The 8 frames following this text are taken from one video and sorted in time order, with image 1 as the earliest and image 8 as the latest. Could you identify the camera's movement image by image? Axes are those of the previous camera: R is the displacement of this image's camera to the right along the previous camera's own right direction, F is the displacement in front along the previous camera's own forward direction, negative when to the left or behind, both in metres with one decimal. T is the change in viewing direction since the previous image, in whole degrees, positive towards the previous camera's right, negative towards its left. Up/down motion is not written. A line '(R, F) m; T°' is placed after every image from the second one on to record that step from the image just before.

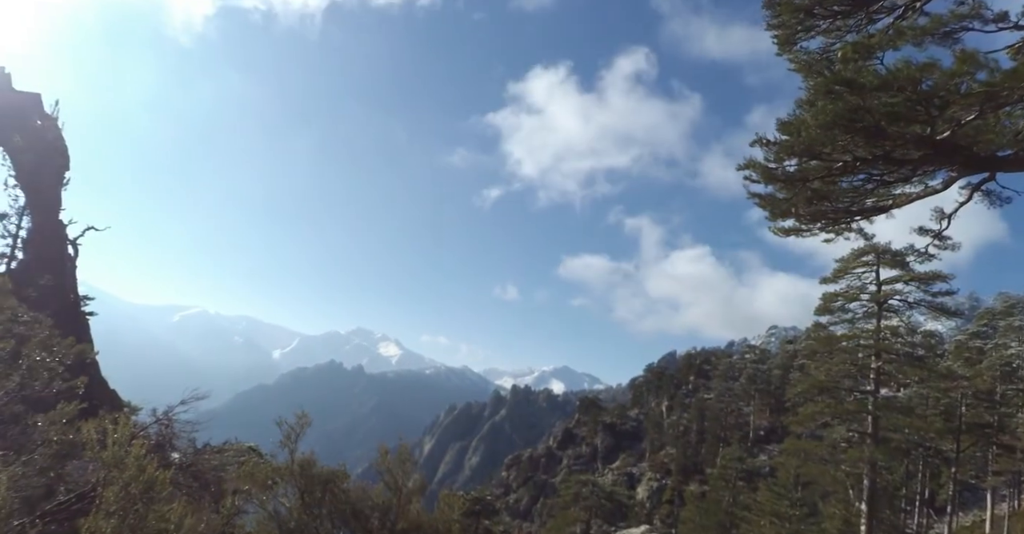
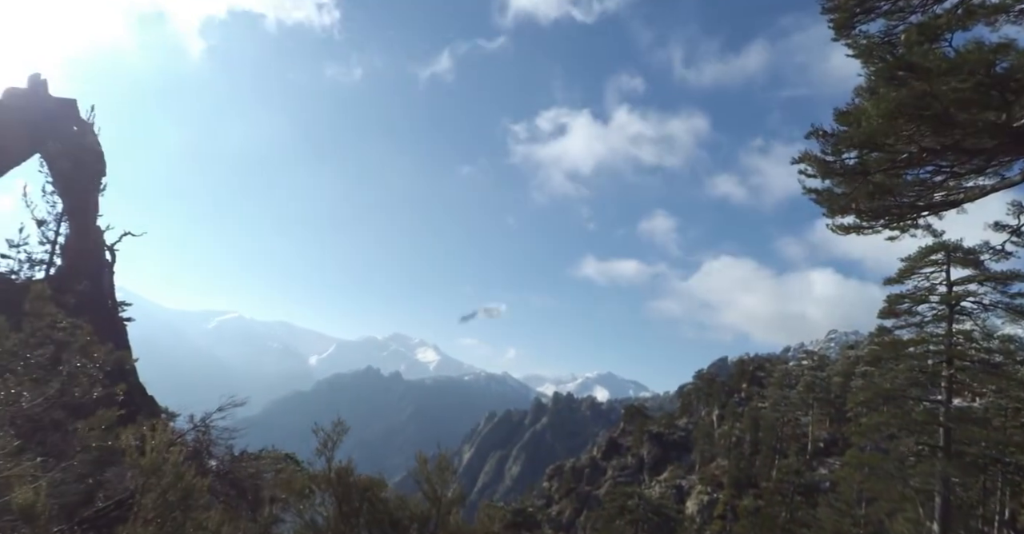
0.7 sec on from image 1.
(+0.1, +0.6) m; -4°
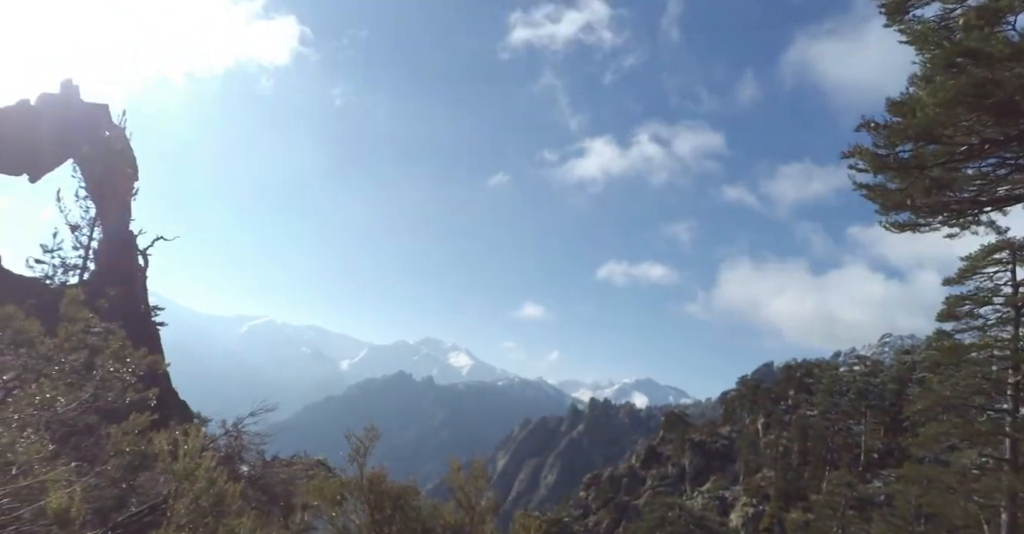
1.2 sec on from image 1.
(+0.1, +0.4) m; -3°
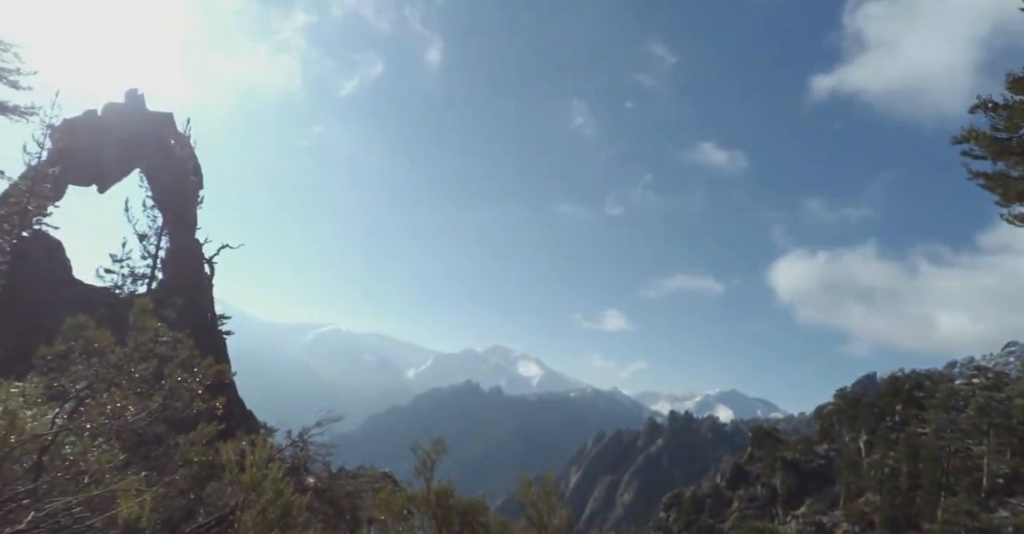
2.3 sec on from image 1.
(+0.1, +0.8) m; -6°
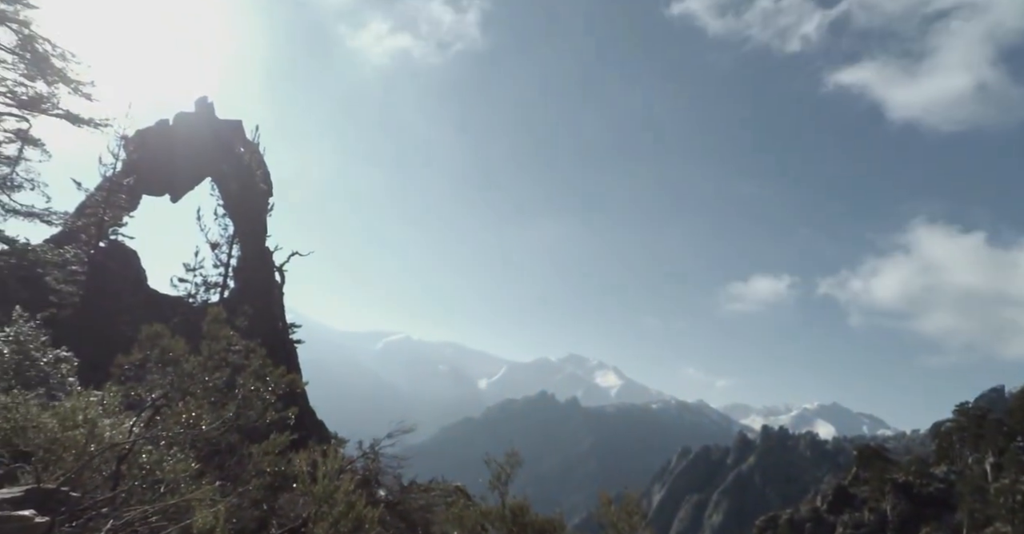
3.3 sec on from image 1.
(0.0, +0.7) m; -7°
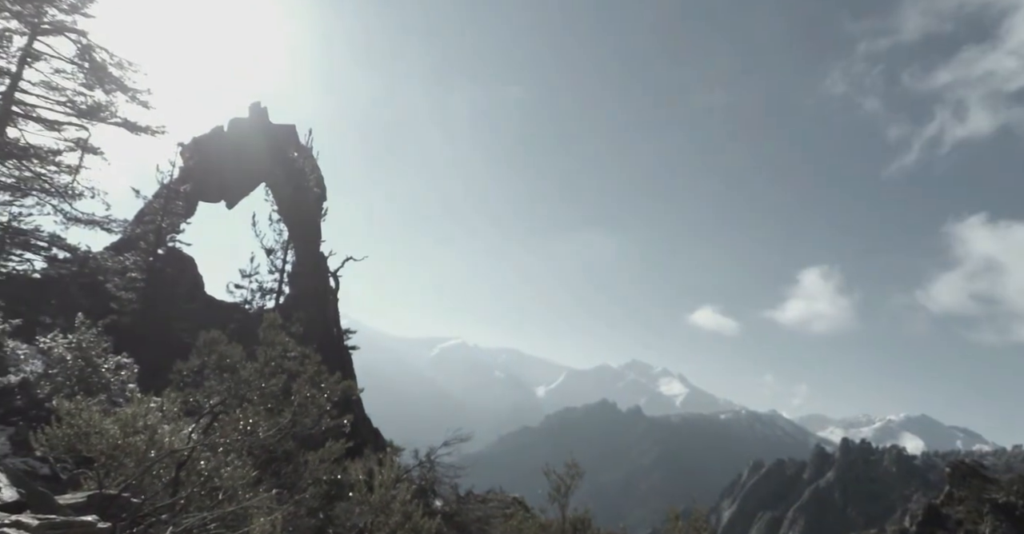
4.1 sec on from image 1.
(0.0, +0.5) m; -5°
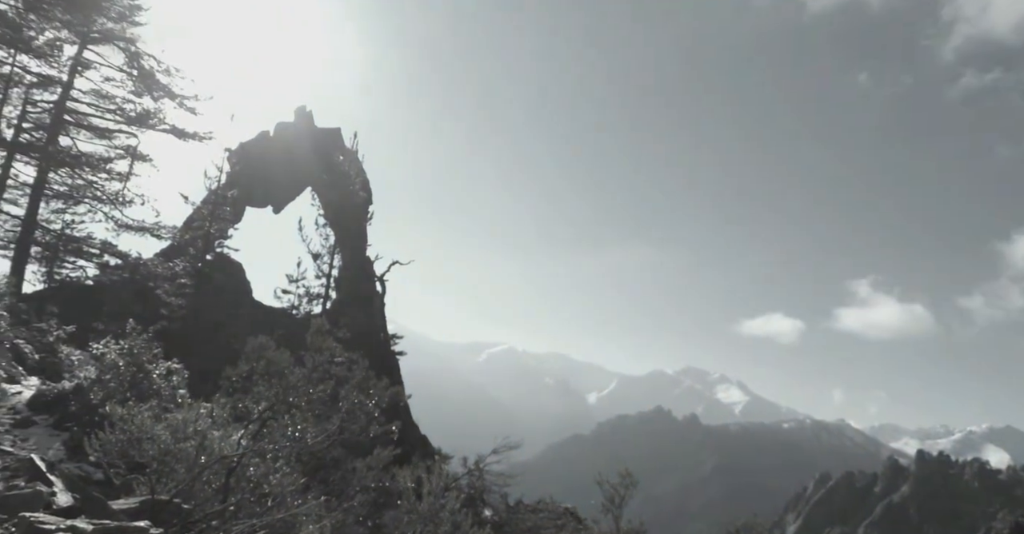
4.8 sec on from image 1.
(0.0, +0.4) m; -4°
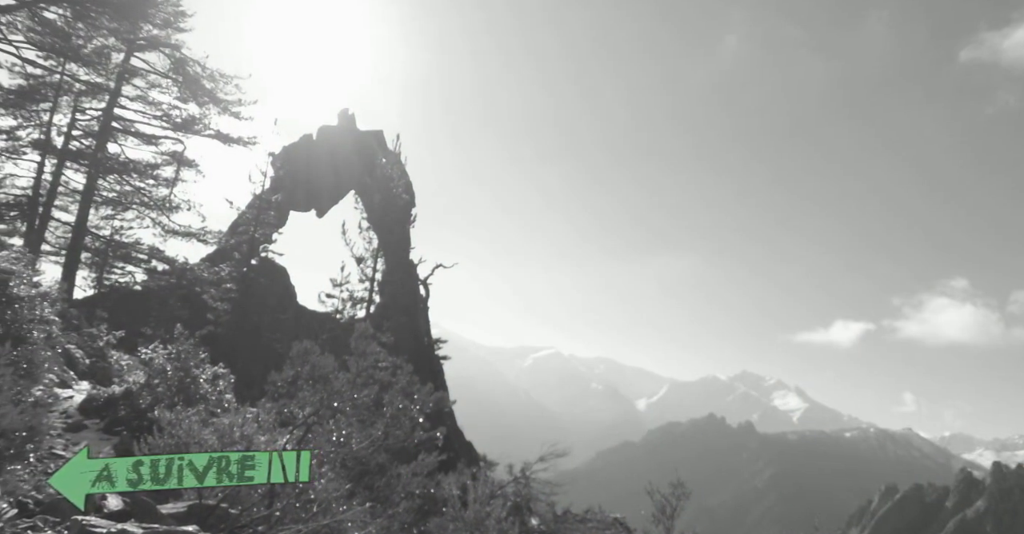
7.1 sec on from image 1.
(0.0, +0.3) m; -4°
